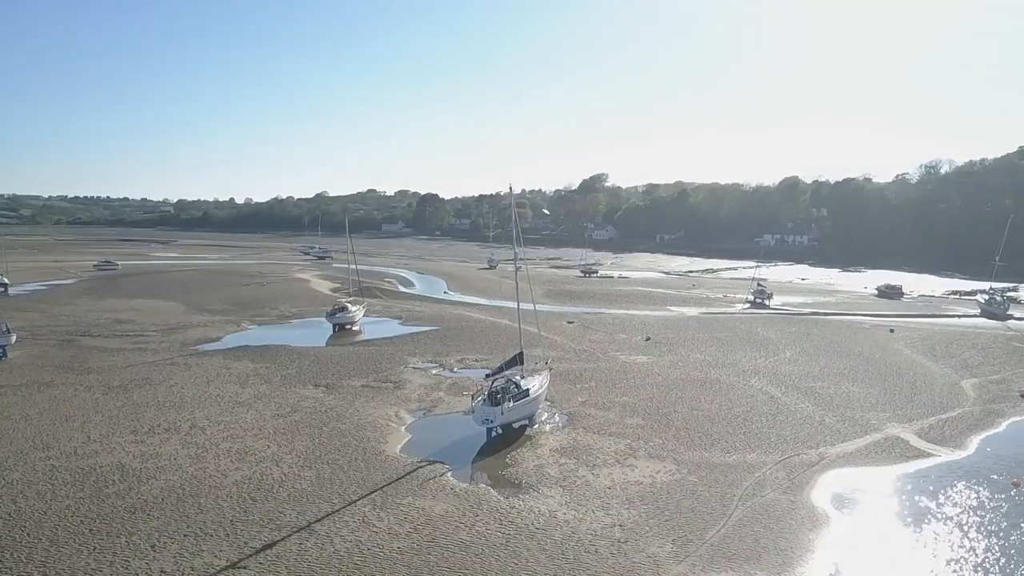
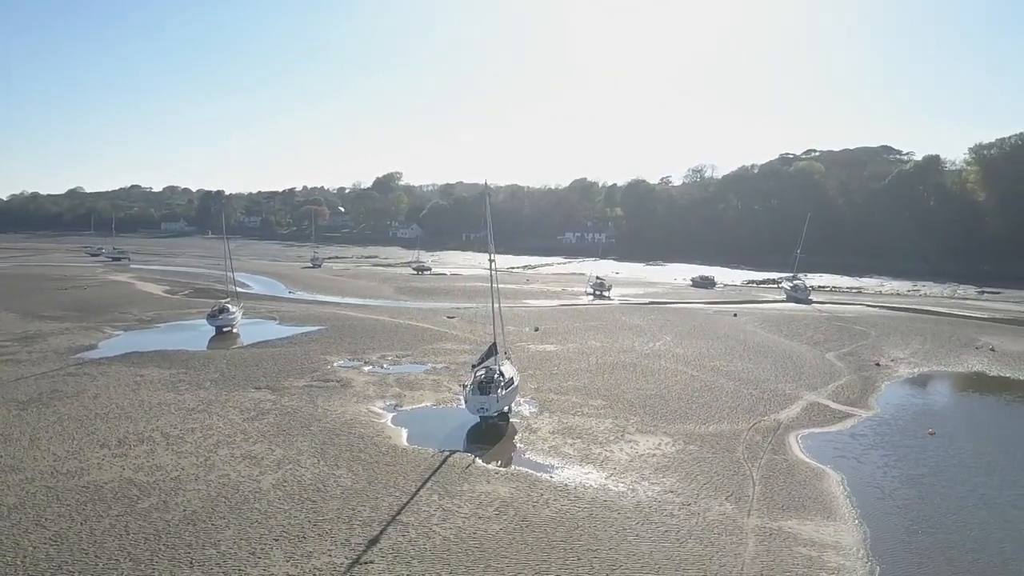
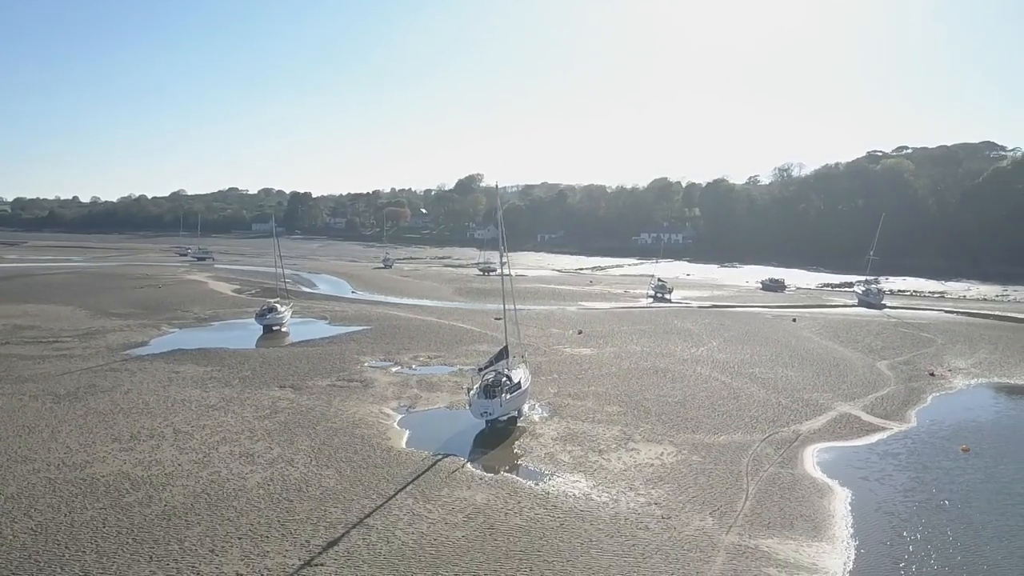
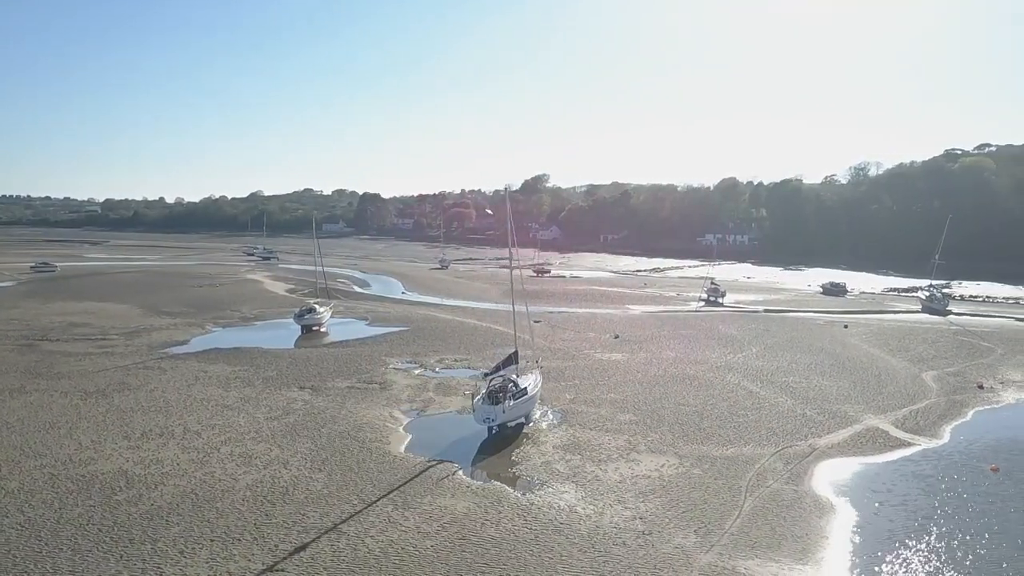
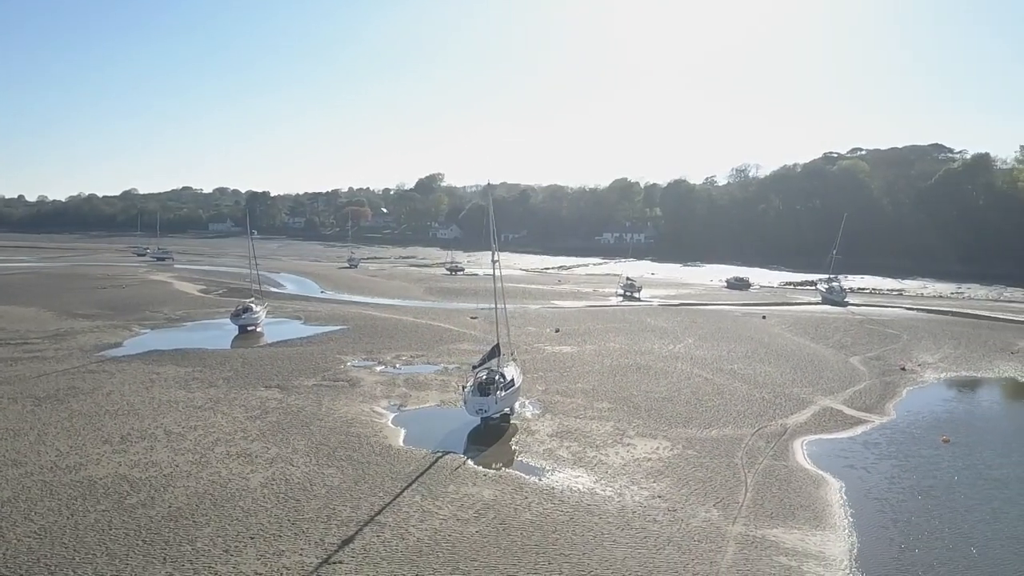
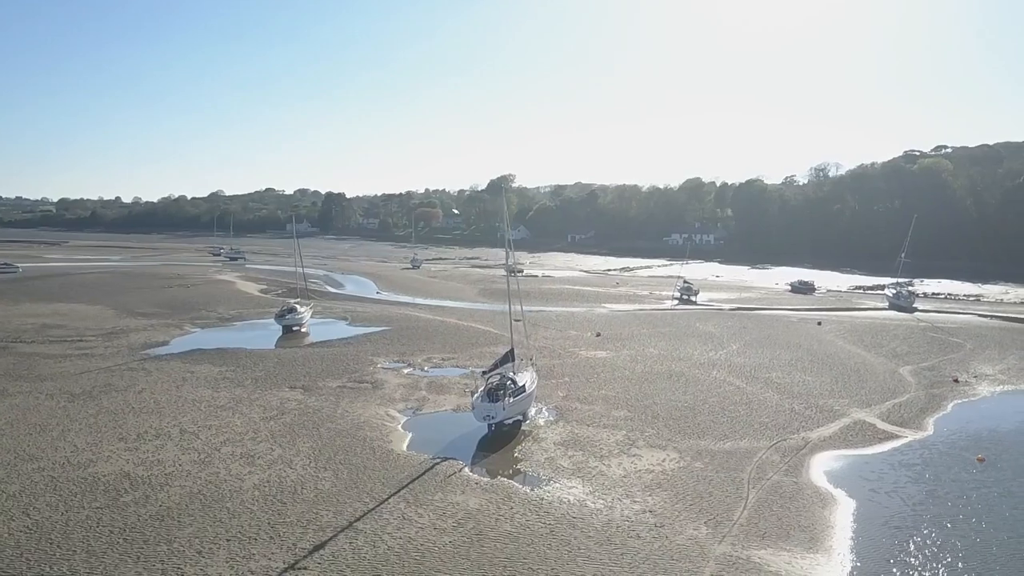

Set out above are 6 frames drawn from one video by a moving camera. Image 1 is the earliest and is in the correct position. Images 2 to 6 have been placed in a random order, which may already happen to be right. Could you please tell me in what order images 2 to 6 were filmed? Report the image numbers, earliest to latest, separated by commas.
4, 6, 3, 5, 2
